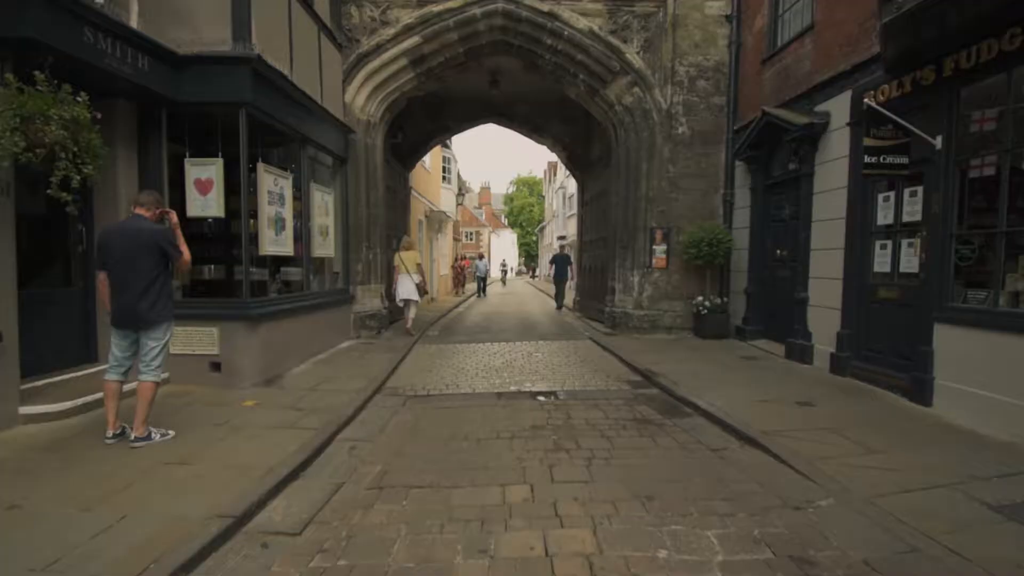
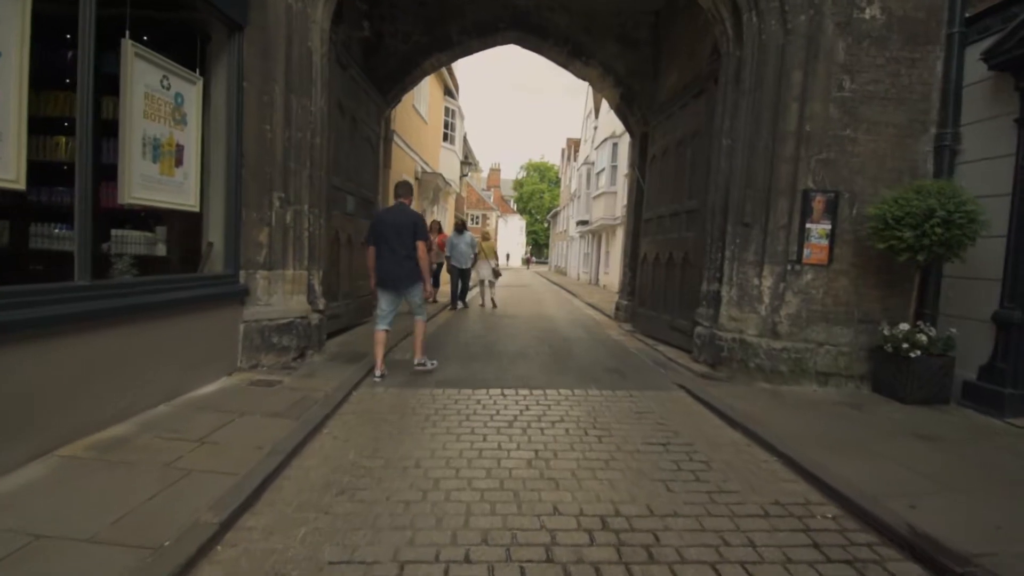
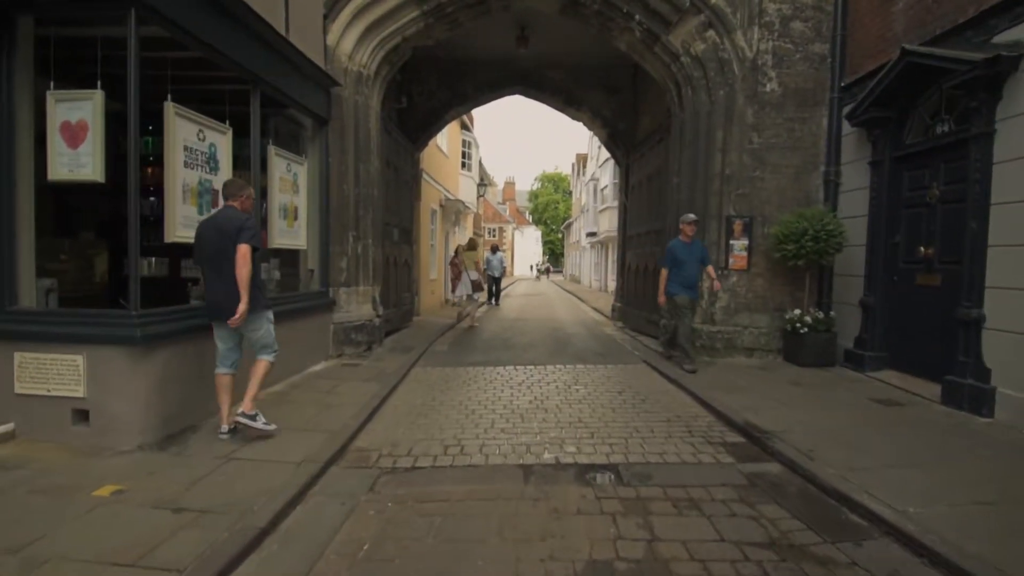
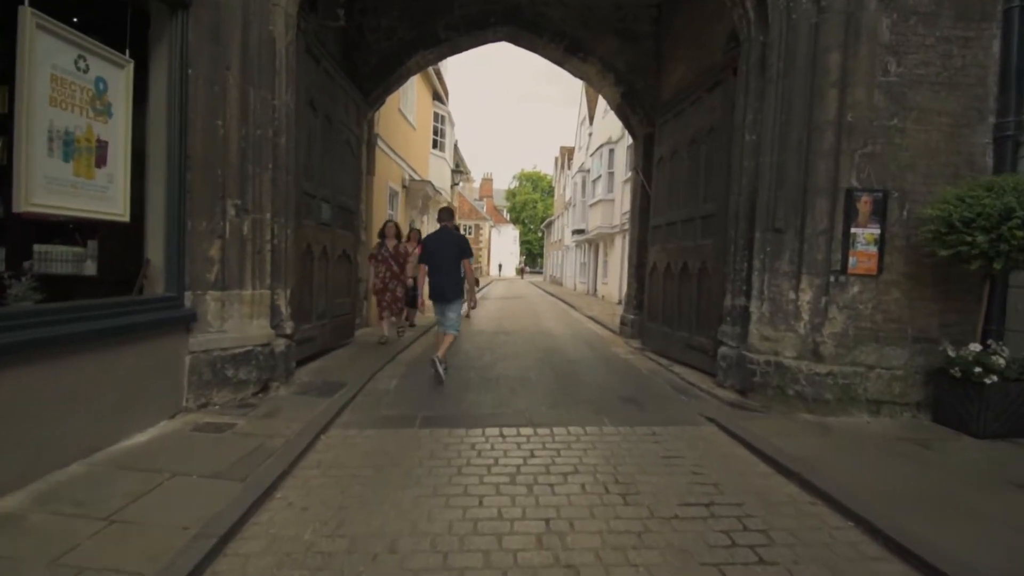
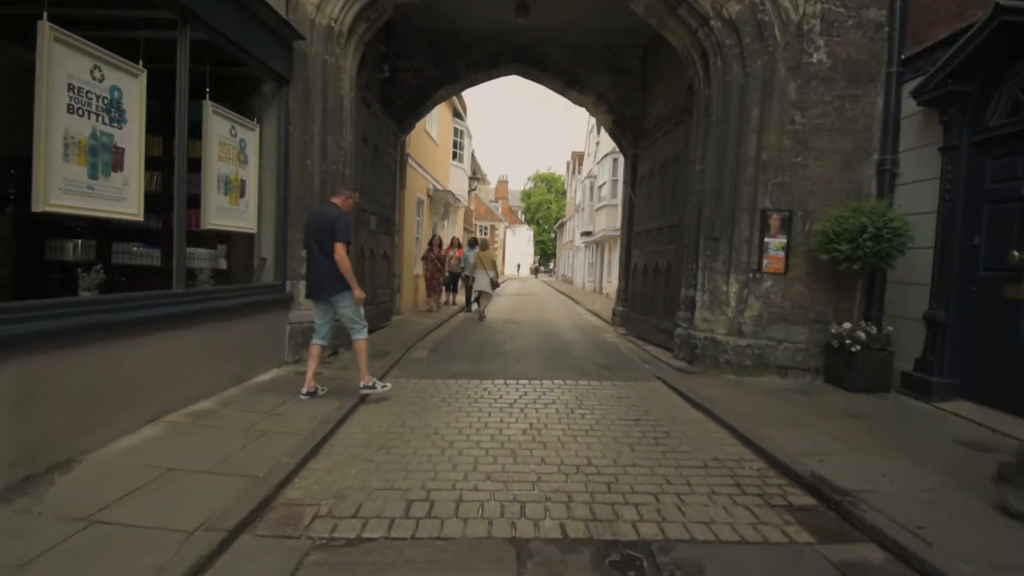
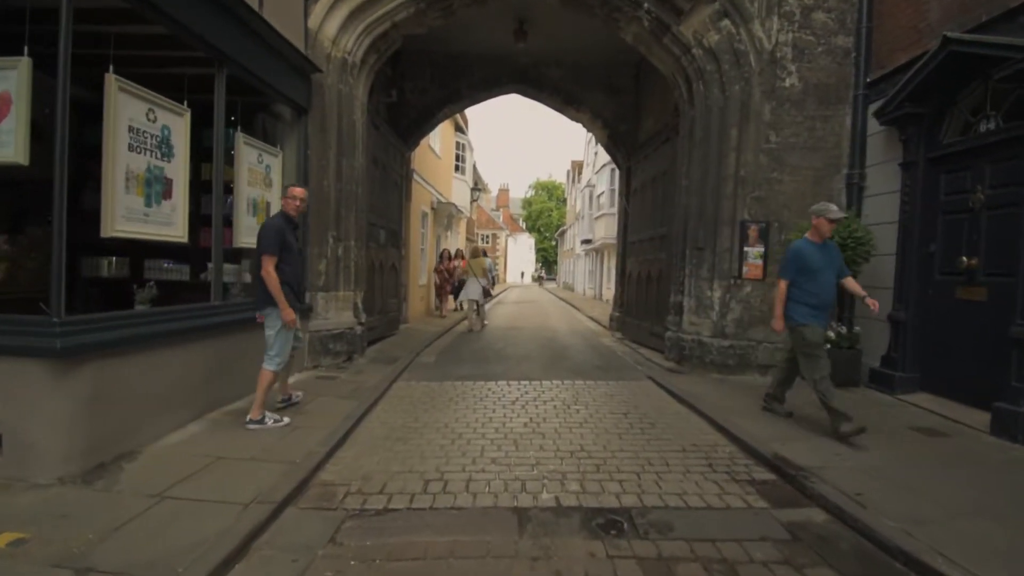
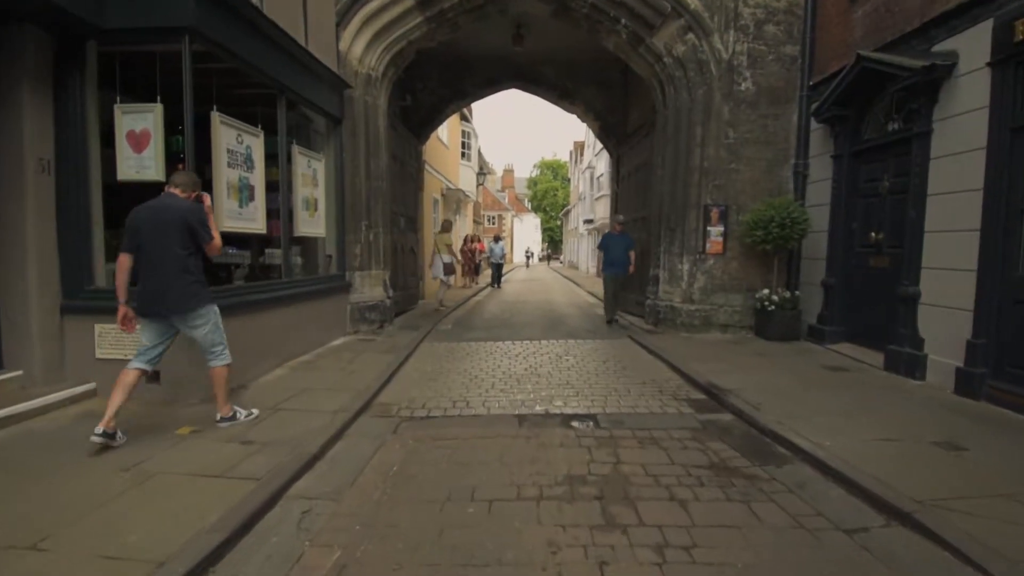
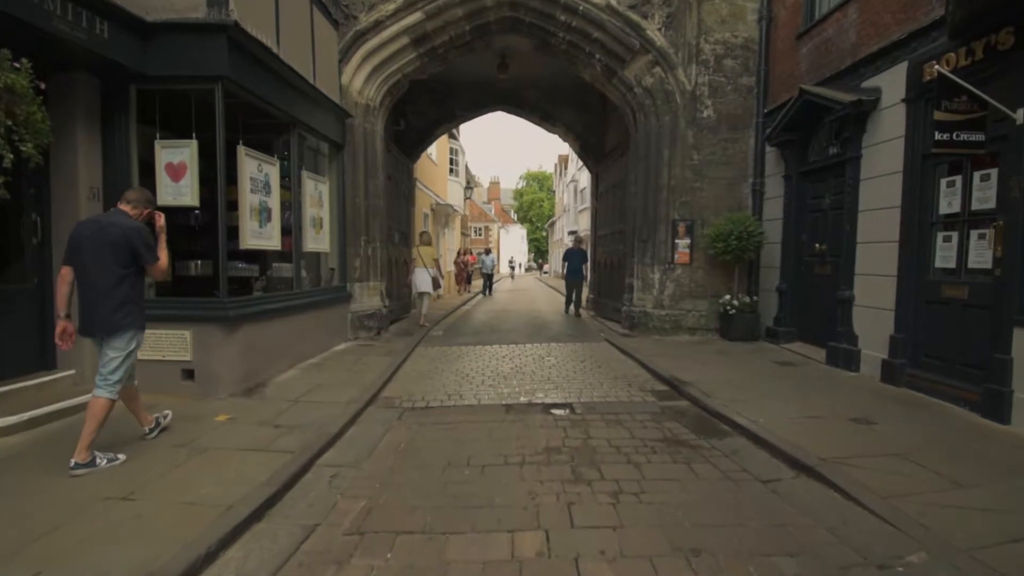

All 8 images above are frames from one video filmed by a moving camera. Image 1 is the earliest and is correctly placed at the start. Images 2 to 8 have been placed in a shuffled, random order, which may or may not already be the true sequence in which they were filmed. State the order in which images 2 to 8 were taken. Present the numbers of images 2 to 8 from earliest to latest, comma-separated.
8, 7, 3, 6, 5, 2, 4
